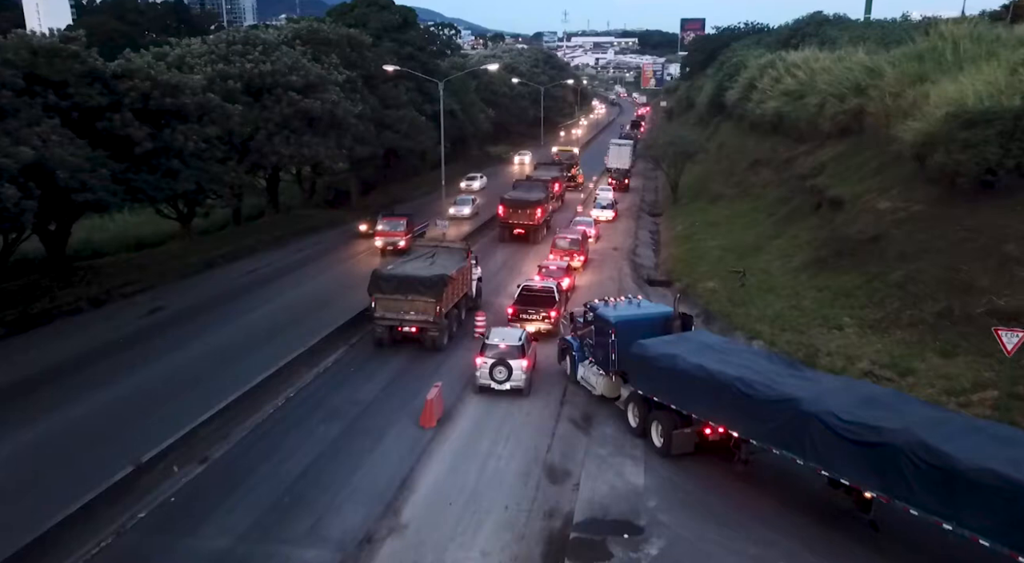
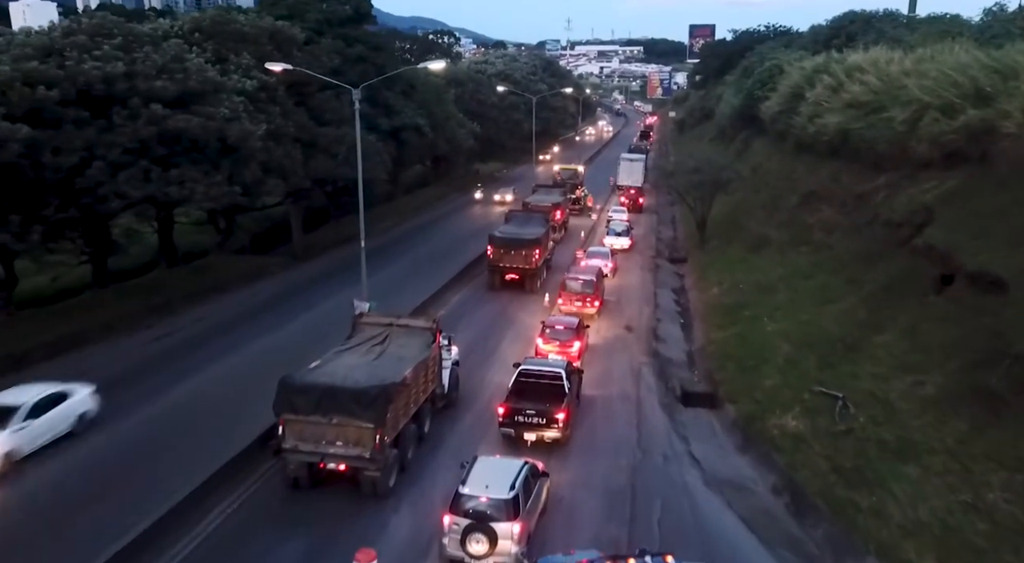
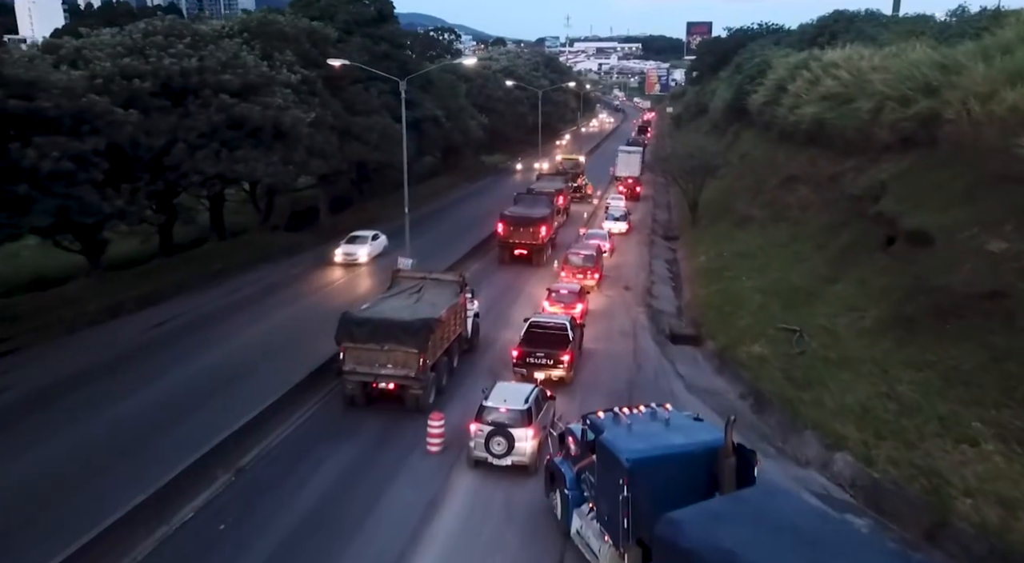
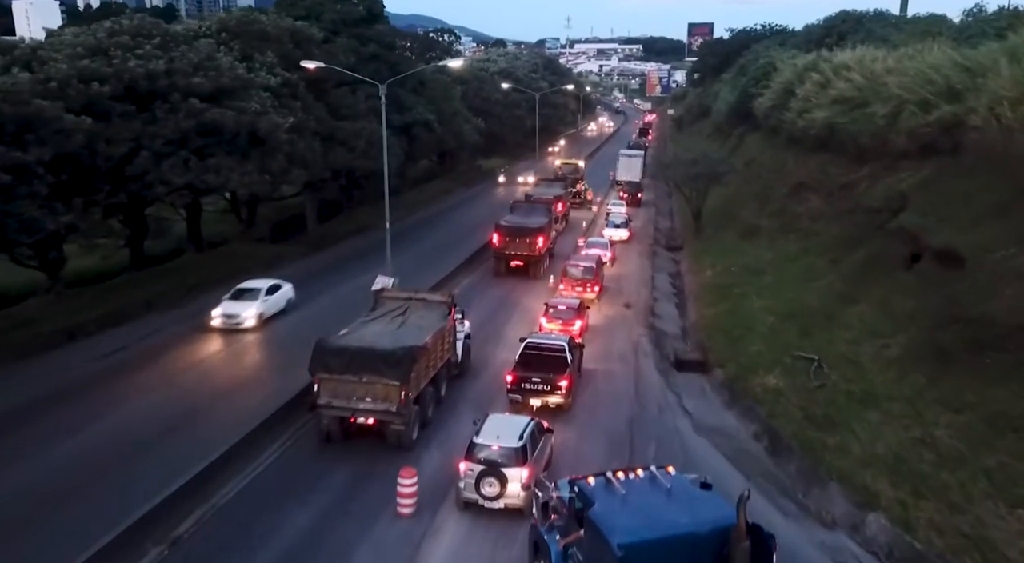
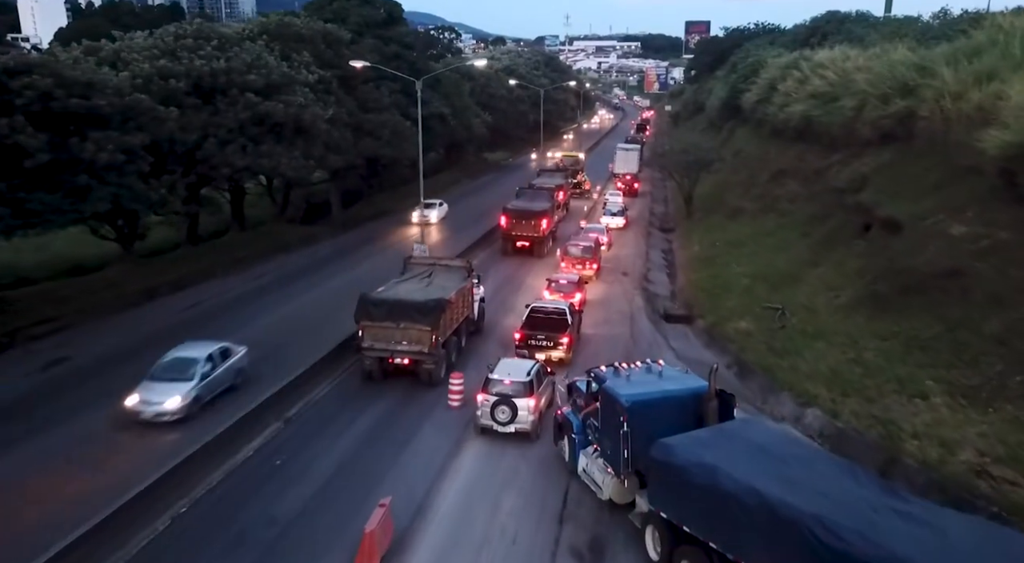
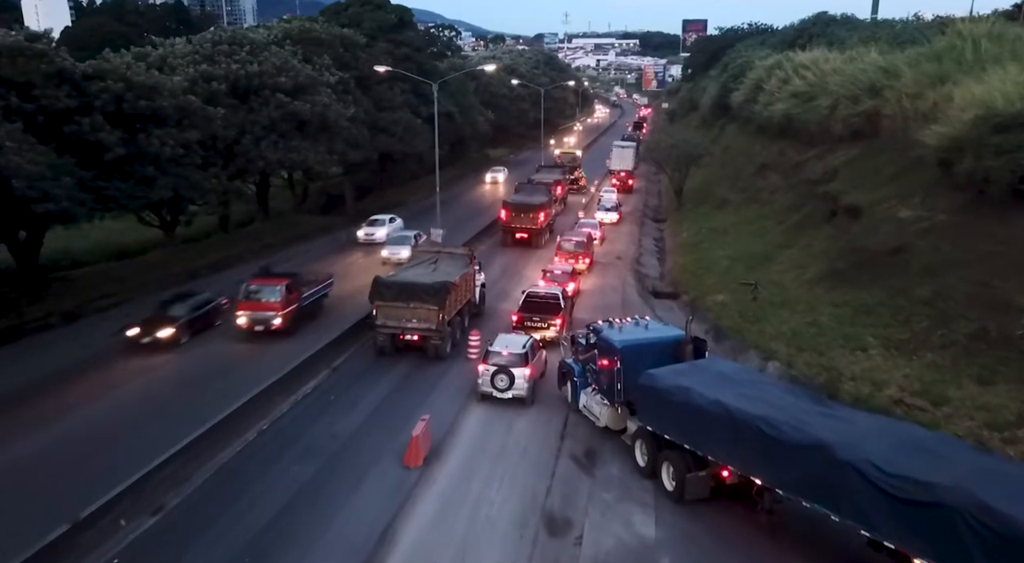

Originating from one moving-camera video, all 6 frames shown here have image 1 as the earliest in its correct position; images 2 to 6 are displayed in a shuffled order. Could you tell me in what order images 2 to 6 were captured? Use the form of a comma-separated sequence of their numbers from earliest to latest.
6, 5, 3, 4, 2
